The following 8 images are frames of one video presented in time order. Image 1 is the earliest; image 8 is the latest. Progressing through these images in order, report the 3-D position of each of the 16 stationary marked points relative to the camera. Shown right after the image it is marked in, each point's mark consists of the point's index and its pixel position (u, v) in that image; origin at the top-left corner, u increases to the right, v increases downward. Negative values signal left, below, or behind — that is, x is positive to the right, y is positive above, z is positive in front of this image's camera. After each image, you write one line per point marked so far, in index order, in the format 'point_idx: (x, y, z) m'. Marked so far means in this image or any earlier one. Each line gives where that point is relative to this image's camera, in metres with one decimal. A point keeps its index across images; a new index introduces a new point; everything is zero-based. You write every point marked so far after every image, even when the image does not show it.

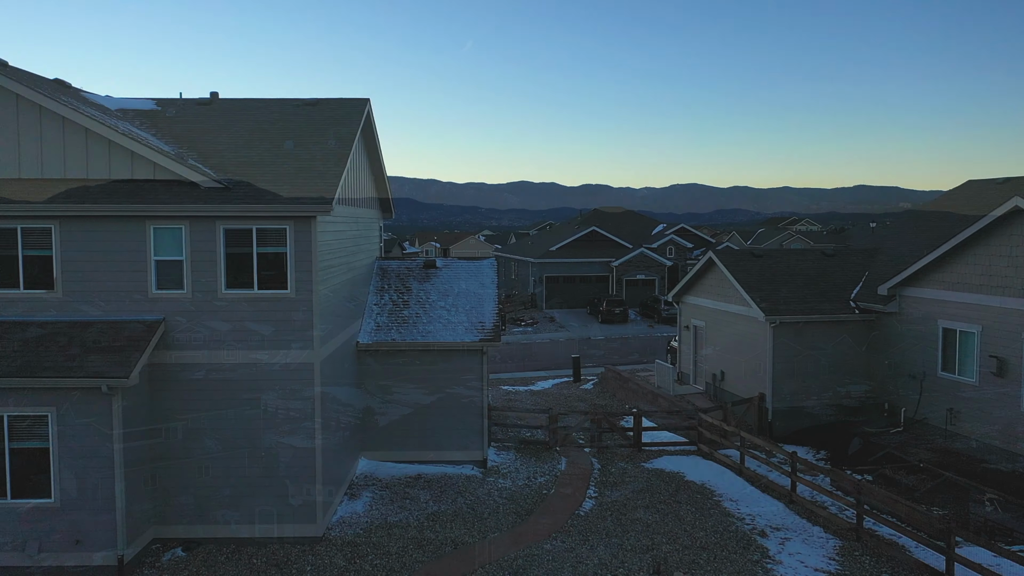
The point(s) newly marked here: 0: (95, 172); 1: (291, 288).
0: (-8.0, +2.2, +11.6) m
1: (-4.1, 0.0, +11.3) m
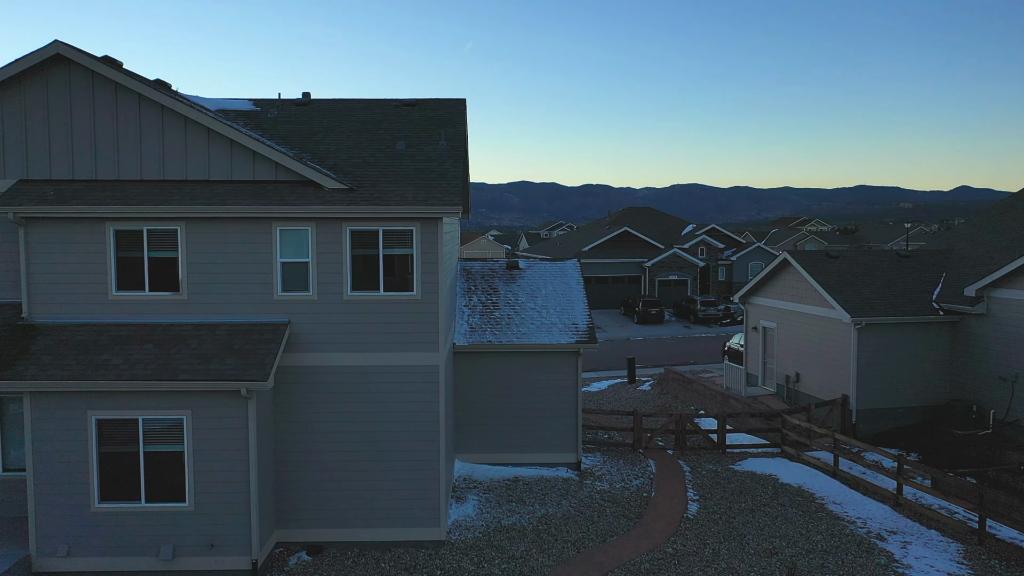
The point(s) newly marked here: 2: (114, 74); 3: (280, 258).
0: (-5.6, +2.2, +11.5) m
1: (-1.8, 0.0, +11.2) m
2: (-7.3, +4.0, +11.2) m
3: (-4.3, +0.6, +11.1) m
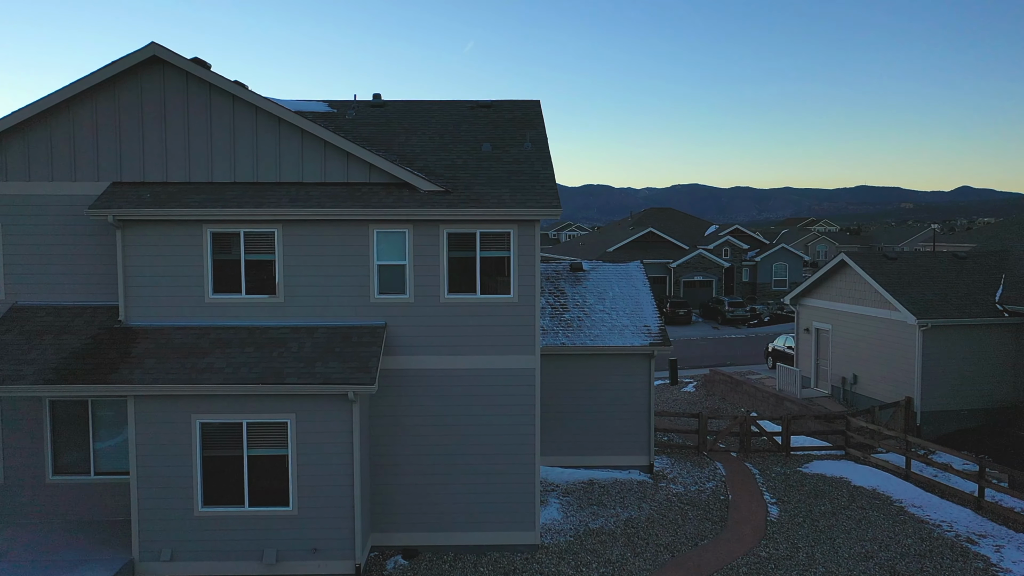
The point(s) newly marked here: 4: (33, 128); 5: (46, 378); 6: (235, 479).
0: (-3.8, +2.1, +11.5) m
1: (0.0, -0.1, +11.1) m
2: (-5.6, +3.9, +11.1) m
3: (-2.5, +0.5, +11.1) m
4: (-9.0, +3.0, +11.3) m
5: (-7.7, -1.5, +10.0) m
6: (-4.7, -3.3, +10.3) m
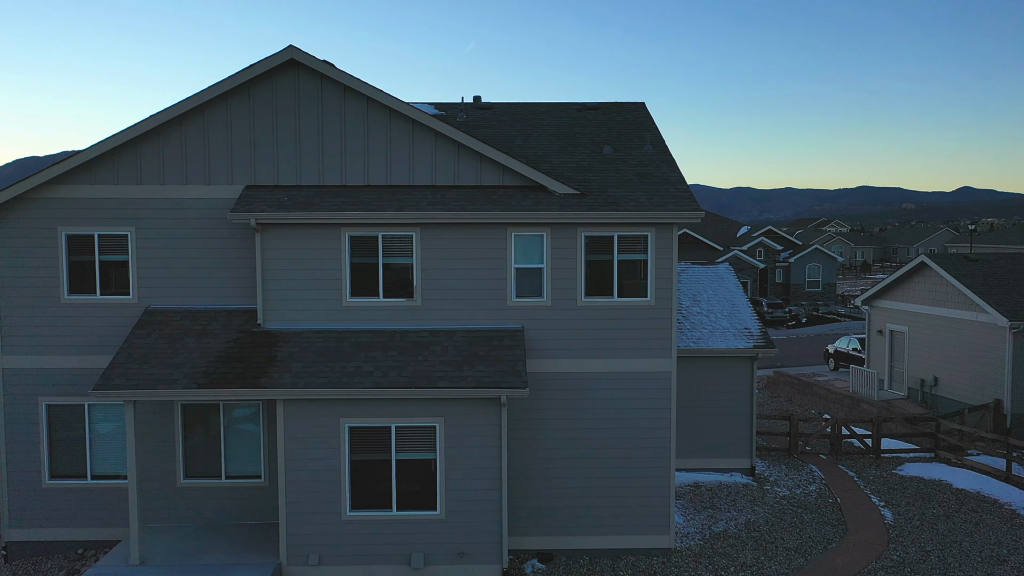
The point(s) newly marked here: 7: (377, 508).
0: (-1.3, +2.1, +11.4) m
1: (+2.5, -0.1, +11.1) m
2: (-3.0, +3.8, +11.1) m
3: (0.0, +0.4, +11.1) m
4: (-6.4, +2.9, +11.3) m
5: (-5.2, -1.5, +10.0) m
6: (-2.2, -3.3, +10.3) m
7: (-2.3, -3.7, +10.3) m
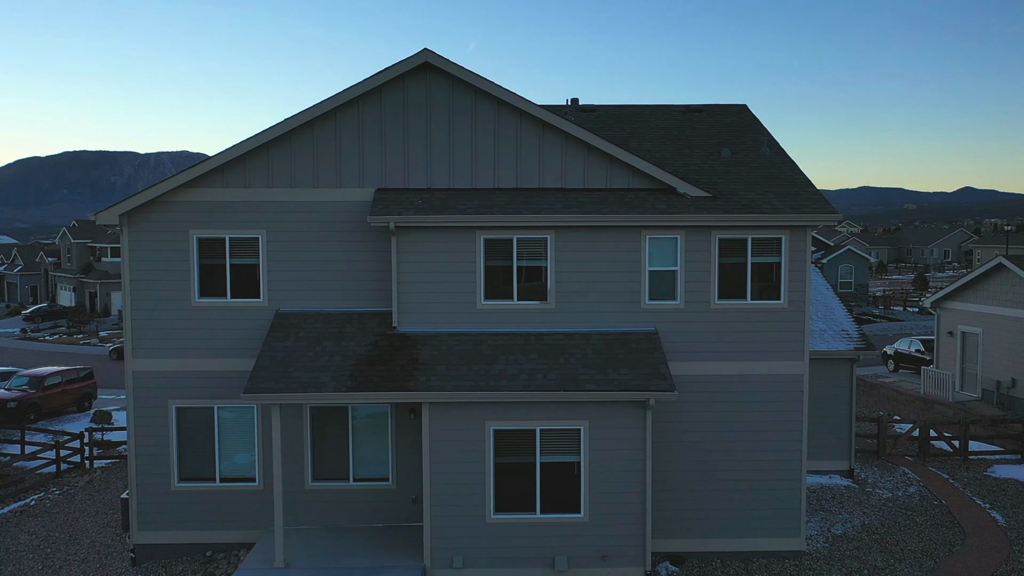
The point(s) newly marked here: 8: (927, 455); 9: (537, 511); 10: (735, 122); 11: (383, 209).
0: (+1.1, +2.0, +11.5) m
1: (+5.0, -0.2, +11.1) m
2: (-0.6, +3.8, +11.1) m
3: (+2.5, +0.4, +11.1) m
4: (-4.0, +2.8, +11.3) m
5: (-2.7, -1.6, +10.0) m
6: (+0.3, -3.4, +10.3) m
7: (+0.2, -3.8, +10.3) m
8: (+11.7, -4.7, +17.0) m
9: (+0.4, -3.8, +10.3) m
10: (+5.1, +3.8, +13.9) m
11: (-2.3, +1.4, +10.9) m
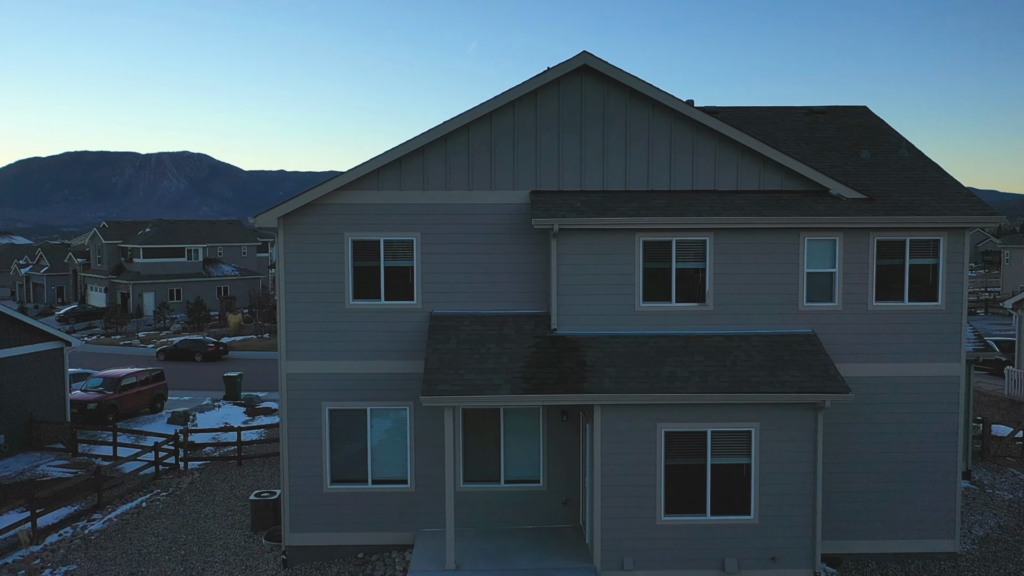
0: (+4.0, +2.0, +11.5) m
1: (+7.9, -0.2, +11.1) m
2: (+2.3, +3.8, +11.2) m
3: (+5.4, +0.4, +11.1) m
4: (-1.1, +2.8, +11.3) m
5: (+0.2, -1.6, +10.0) m
6: (+3.2, -3.4, +10.3) m
7: (+3.1, -3.8, +10.3) m
8: (+14.6, -4.7, +17.0) m
9: (+3.3, -3.8, +10.3) m
10: (+8.0, +3.8, +13.9) m
11: (+0.6, +1.4, +10.9) m
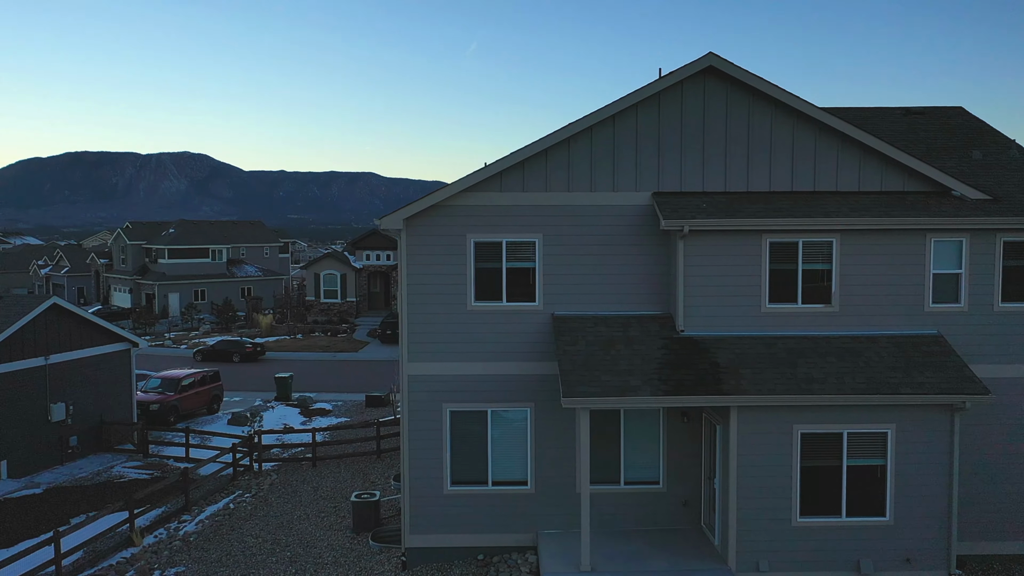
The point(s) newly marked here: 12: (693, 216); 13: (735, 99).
0: (+6.3, +2.0, +11.5) m
1: (+10.2, -0.2, +11.1) m
2: (+4.6, +3.7, +11.1) m
3: (+7.7, +0.3, +11.1) m
4: (+1.2, +2.8, +11.3) m
5: (+2.5, -1.7, +10.0) m
6: (+5.5, -3.4, +10.3) m
7: (+5.4, -3.8, +10.3) m
8: (+16.9, -4.7, +17.0) m
9: (+5.6, -3.9, +10.3) m
10: (+10.3, +3.8, +13.9) m
11: (+2.9, +1.4, +10.9) m
12: (+3.2, +1.3, +10.8) m
13: (+4.2, +3.6, +11.3) m
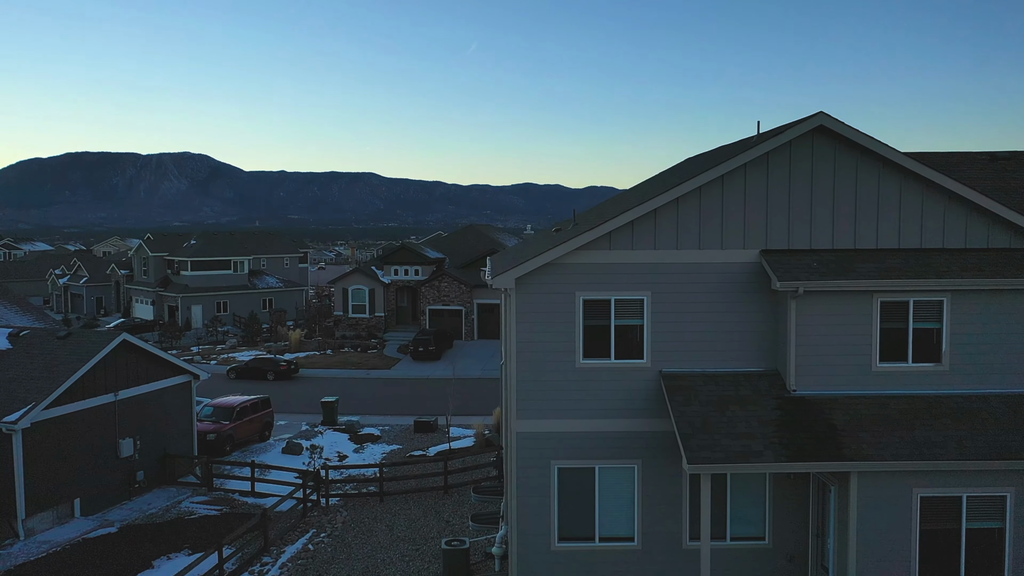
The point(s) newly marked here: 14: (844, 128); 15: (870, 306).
0: (+8.4, +0.9, +11.5) m
1: (+12.2, -1.3, +11.1) m
2: (+6.6, +2.7, +11.2) m
3: (+9.7, -0.7, +11.1) m
4: (+3.2, +1.7, +11.4) m
5: (+4.5, -2.7, +10.0) m
6: (+7.5, -4.5, +10.3) m
7: (+7.4, -4.9, +10.3) m
8: (+19.0, -5.8, +17.0) m
9: (+7.7, -4.9, +10.3) m
10: (+12.3, +2.7, +13.9) m
11: (+4.9, +0.3, +10.9) m
12: (+5.3, +0.2, +10.8) m
13: (+6.2, +2.5, +11.4) m
14: (+6.1, +2.9, +11.1) m
15: (+6.5, -0.3, +11.0) m
